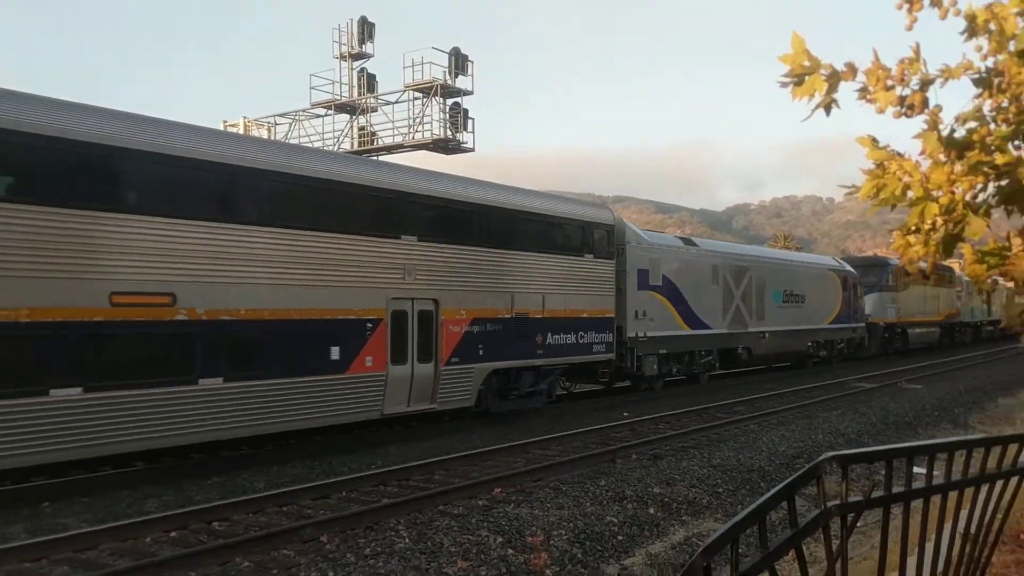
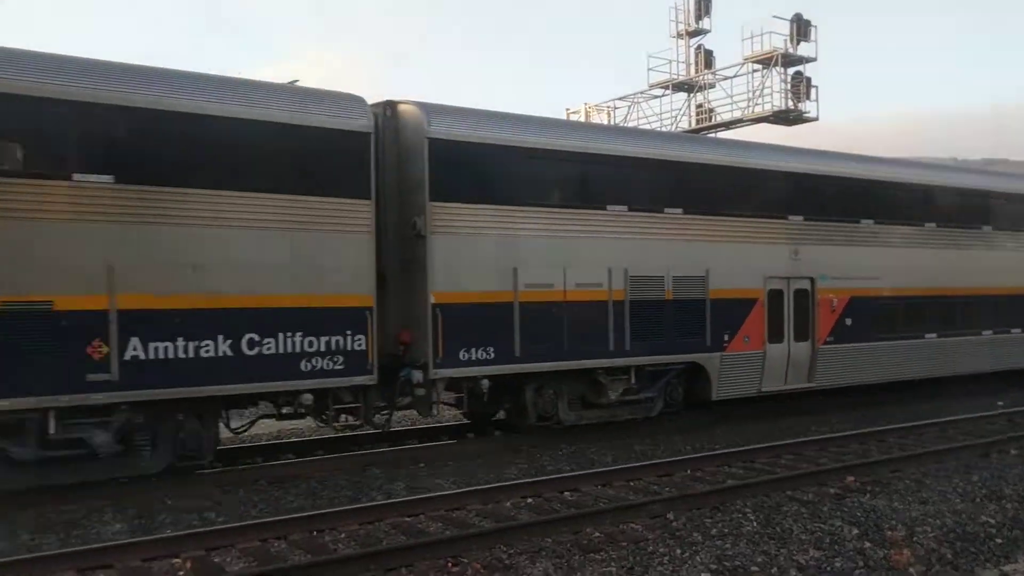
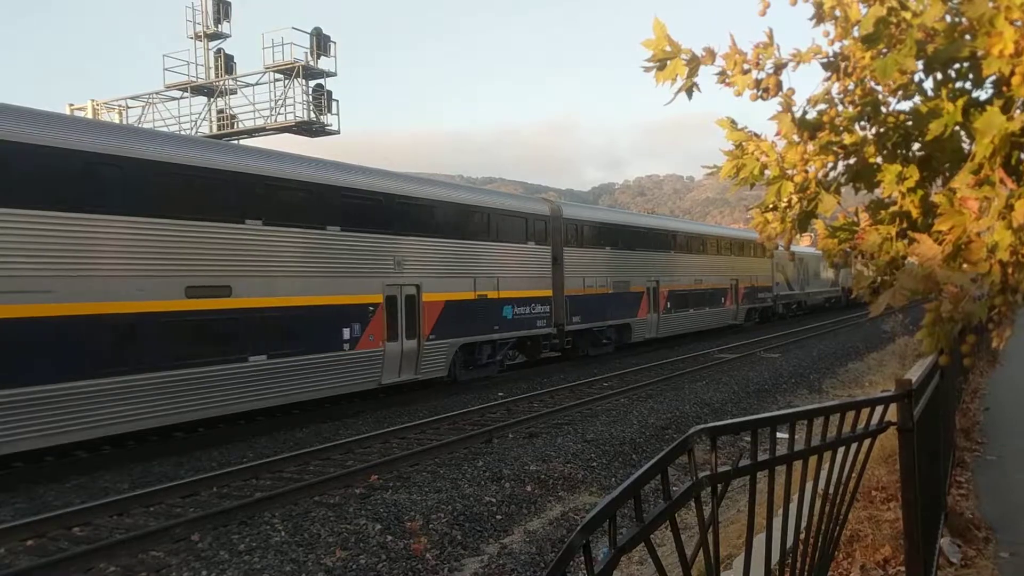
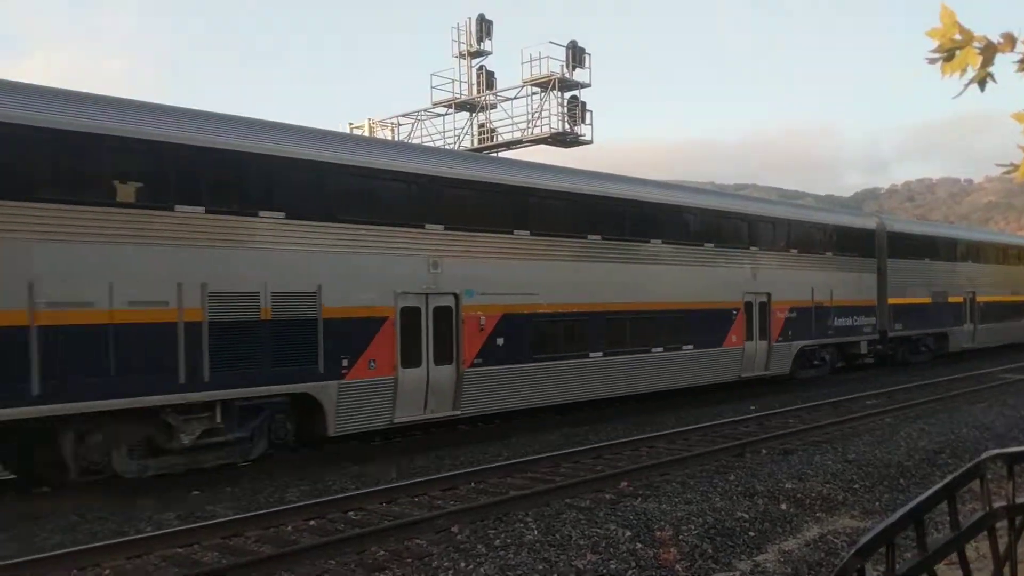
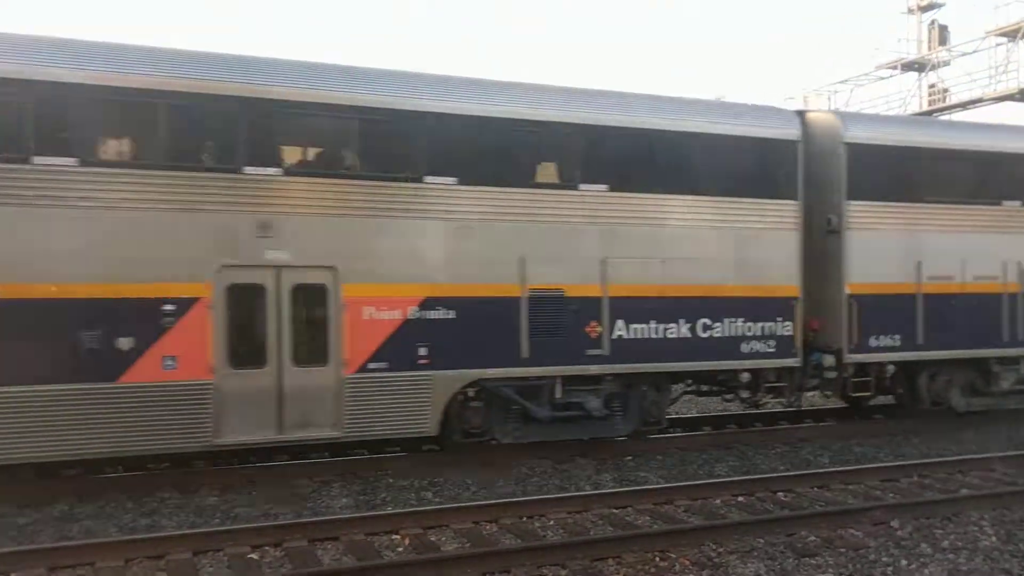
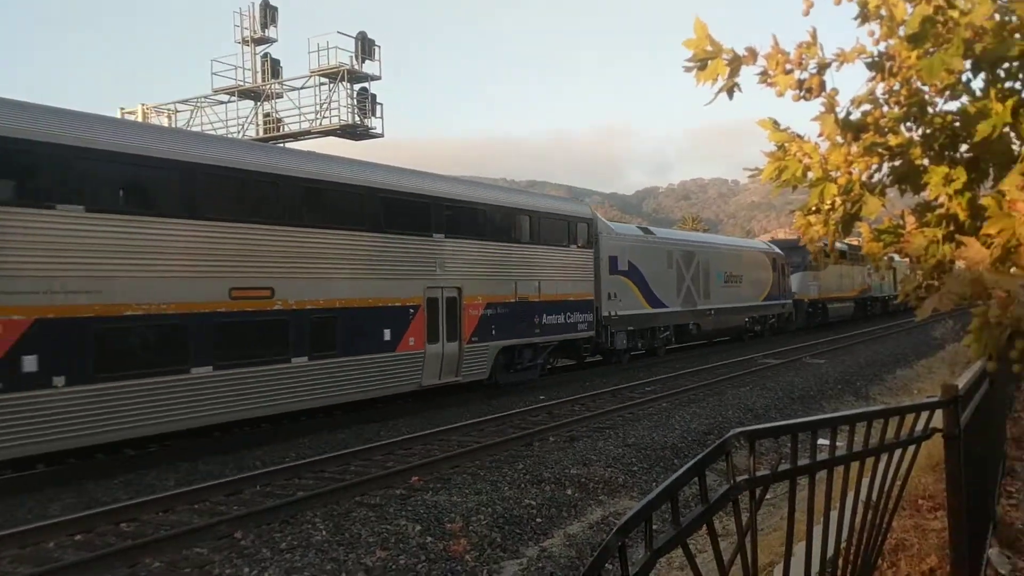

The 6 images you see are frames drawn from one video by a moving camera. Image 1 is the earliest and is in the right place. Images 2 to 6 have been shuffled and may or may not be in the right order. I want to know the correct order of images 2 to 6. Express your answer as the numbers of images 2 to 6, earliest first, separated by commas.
6, 3, 4, 2, 5
